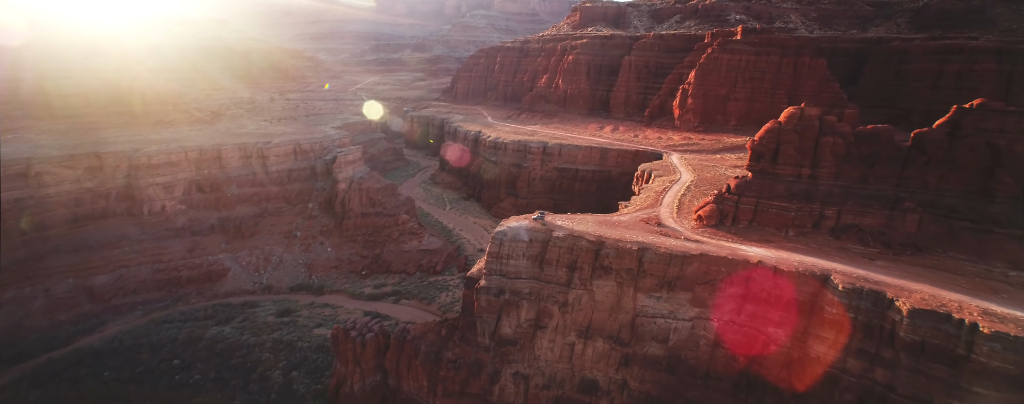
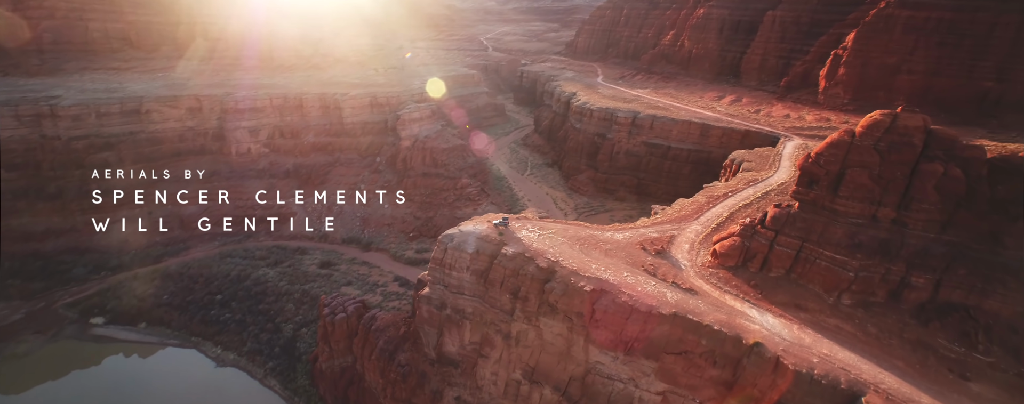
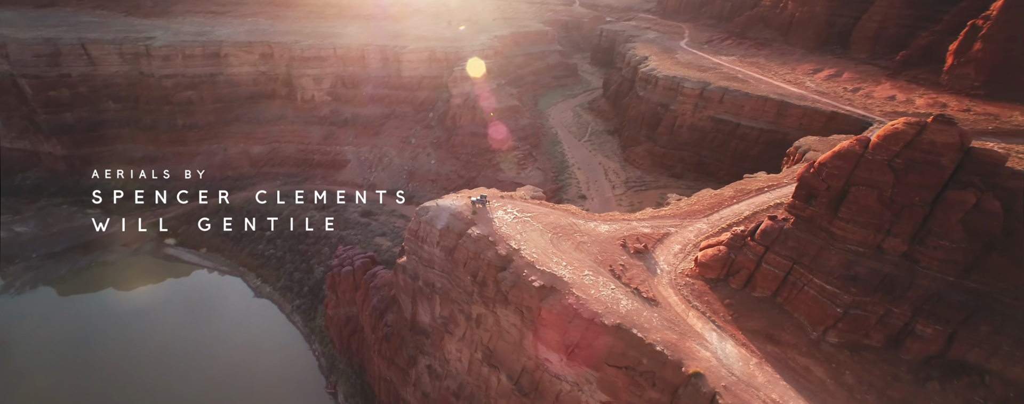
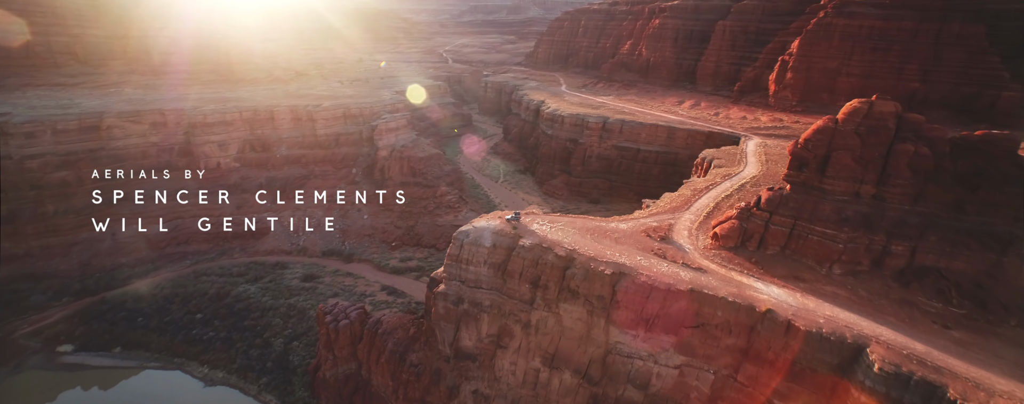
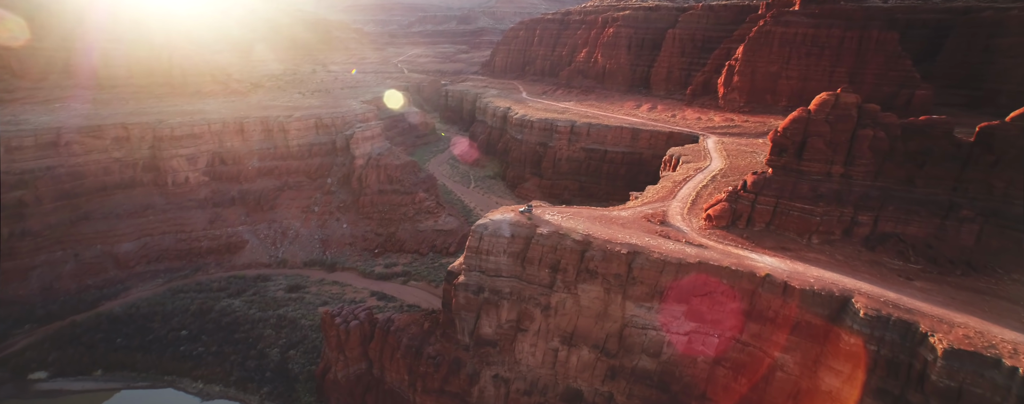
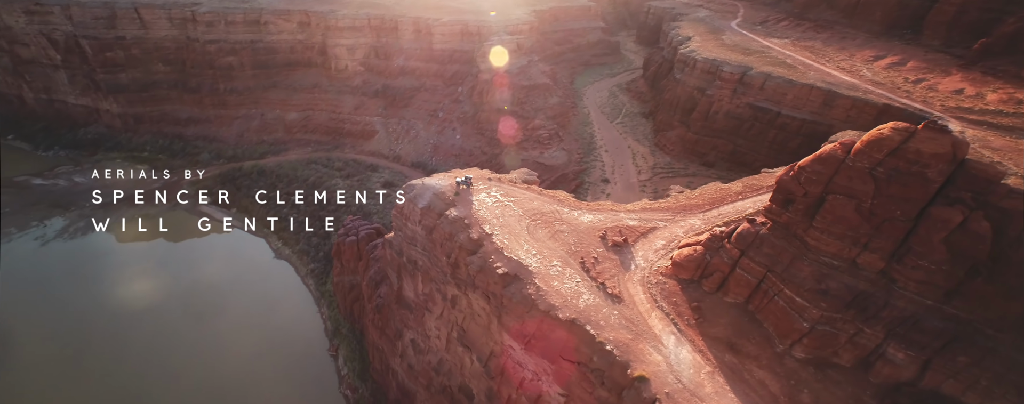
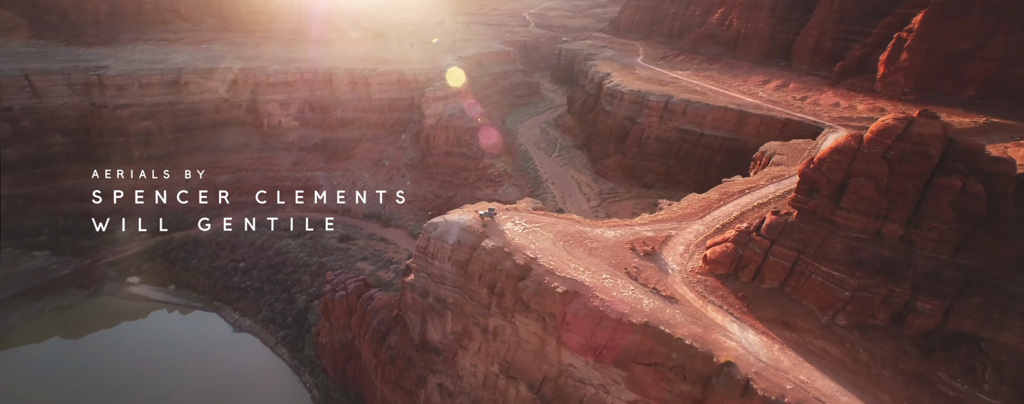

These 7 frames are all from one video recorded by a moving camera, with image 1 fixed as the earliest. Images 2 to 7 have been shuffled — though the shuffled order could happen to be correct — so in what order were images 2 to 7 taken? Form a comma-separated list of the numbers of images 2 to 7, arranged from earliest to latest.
5, 4, 2, 7, 3, 6
